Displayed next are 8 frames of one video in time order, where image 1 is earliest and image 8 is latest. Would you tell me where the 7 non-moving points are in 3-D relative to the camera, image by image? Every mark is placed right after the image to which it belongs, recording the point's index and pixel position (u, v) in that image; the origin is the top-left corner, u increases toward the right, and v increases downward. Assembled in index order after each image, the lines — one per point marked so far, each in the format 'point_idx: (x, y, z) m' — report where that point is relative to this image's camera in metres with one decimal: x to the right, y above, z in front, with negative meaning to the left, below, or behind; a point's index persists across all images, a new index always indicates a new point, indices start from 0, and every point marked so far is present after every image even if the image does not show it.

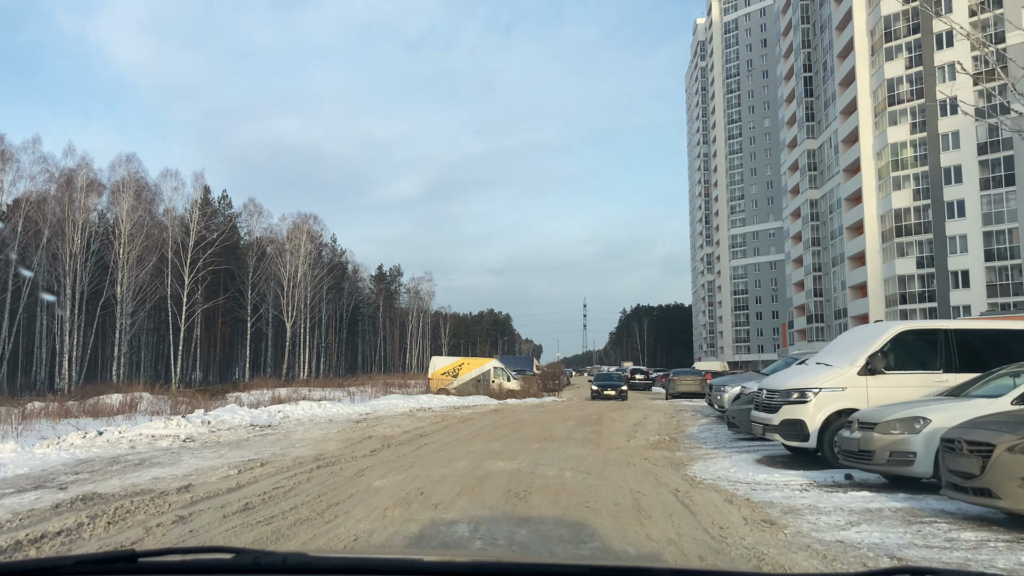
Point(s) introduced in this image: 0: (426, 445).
0: (-1.3, -2.5, +11.1) m
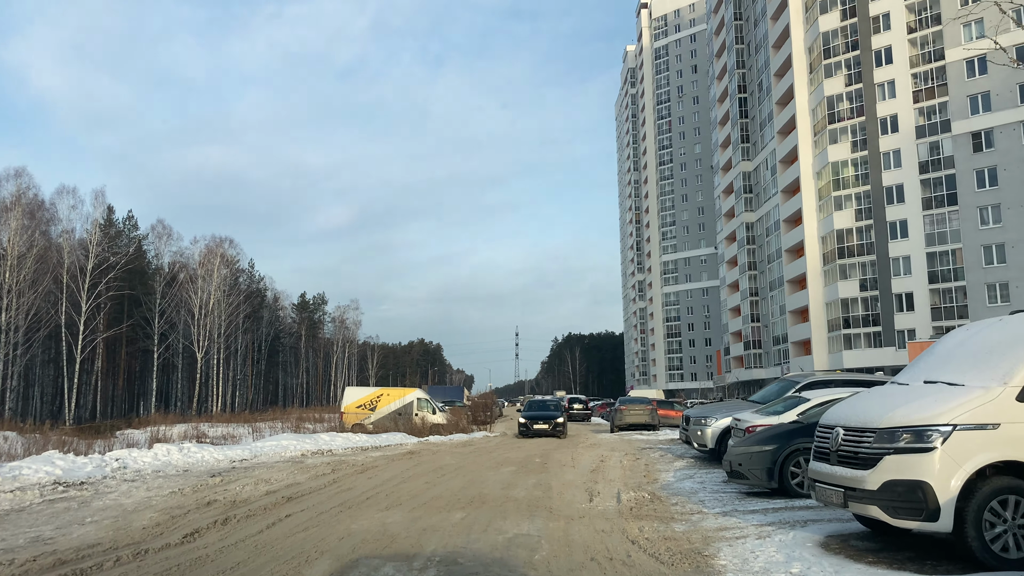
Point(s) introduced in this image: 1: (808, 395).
0: (-2.2, -2.4, +7.3) m
1: (+4.0, -1.4, +9.7) m
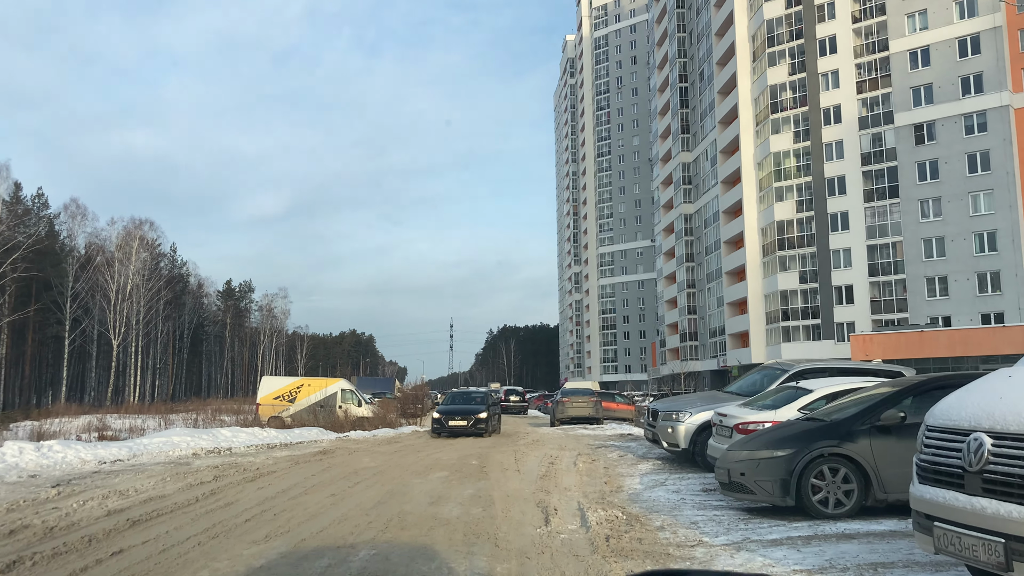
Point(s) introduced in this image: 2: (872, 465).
0: (-2.7, -1.9, +5.0) m
1: (+3.3, -1.1, +8.0) m
2: (+3.1, -1.5, +6.0) m
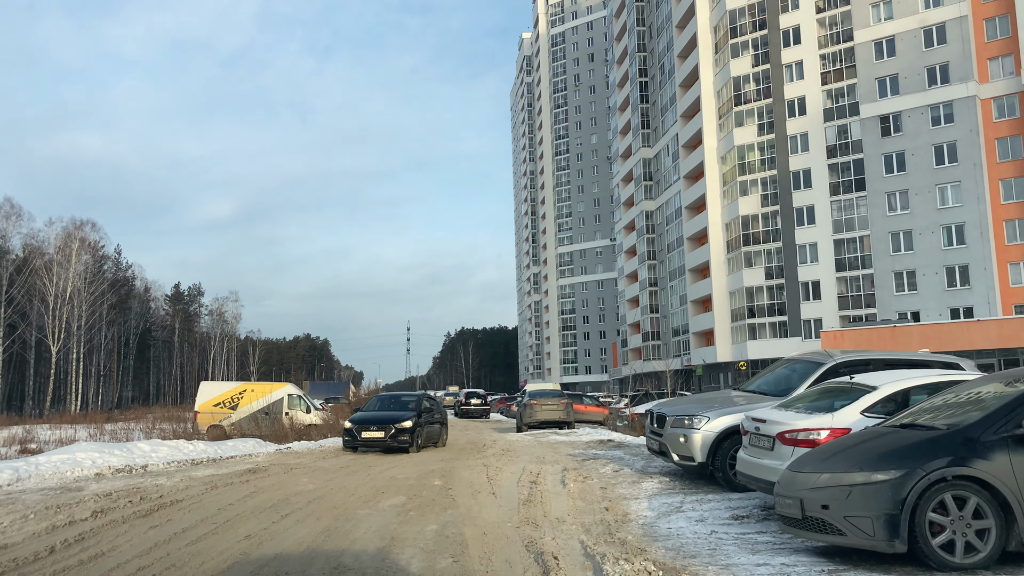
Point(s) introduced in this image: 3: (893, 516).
0: (-2.7, -1.7, +2.9) m
1: (+3.0, -0.8, +6.3) m
2: (+3.0, -1.2, +4.3) m
3: (+2.1, -1.3, +4.1) m
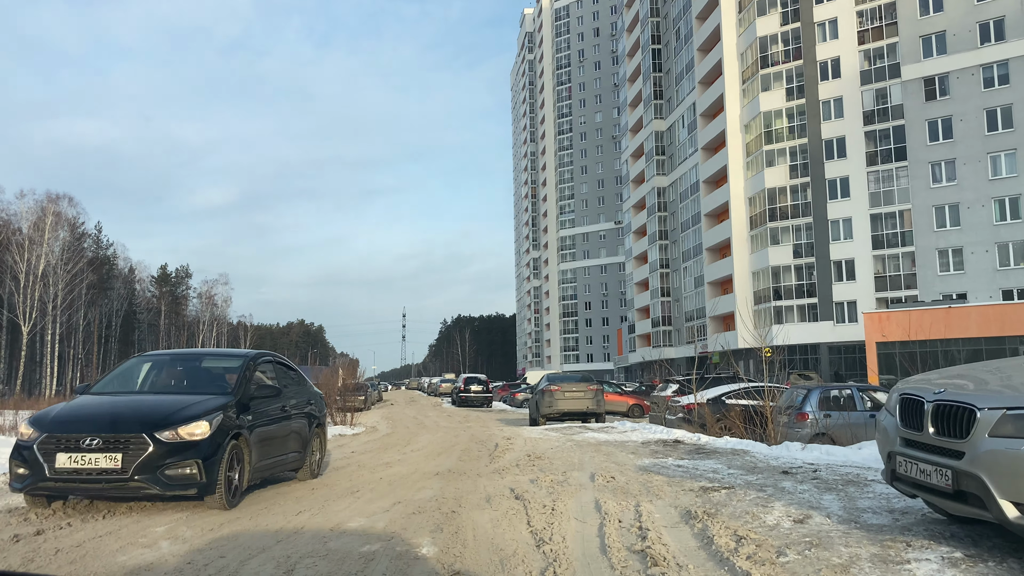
0: (-2.3, -0.9, -1.4) m
1: (+3.5, 0.0, +2.0) m
2: (+3.4, -0.5, 0.0) m
3: (+2.6, -0.5, -0.2) m
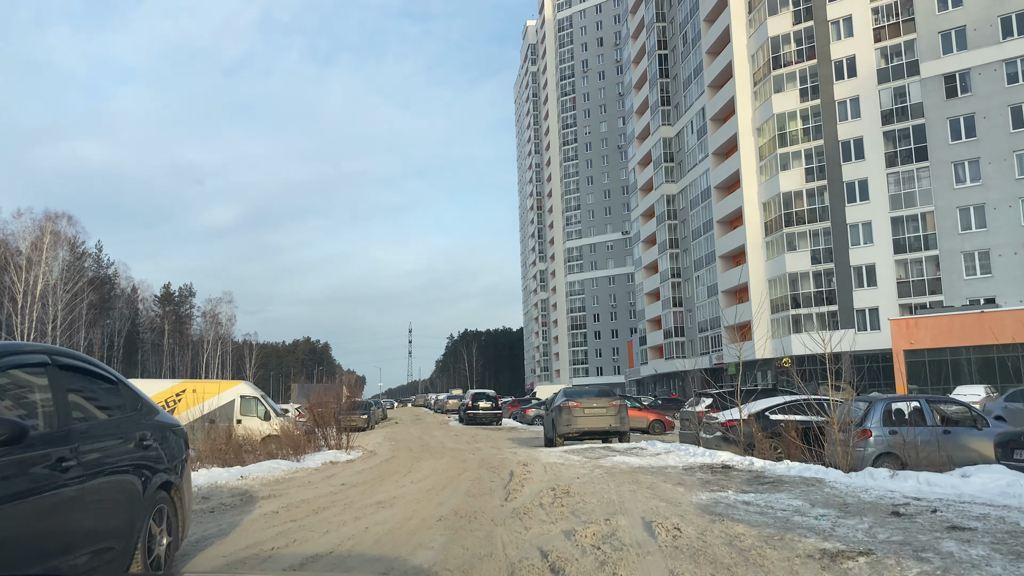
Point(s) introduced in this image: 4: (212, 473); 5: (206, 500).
0: (-2.2, -0.7, -2.9) m
1: (+3.6, +0.2, +0.5) m
2: (+3.5, -0.2, -1.5) m
3: (+2.7, -0.3, -1.7) m
4: (-3.9, -2.4, +9.1) m
5: (-3.1, -2.1, +7.1) m
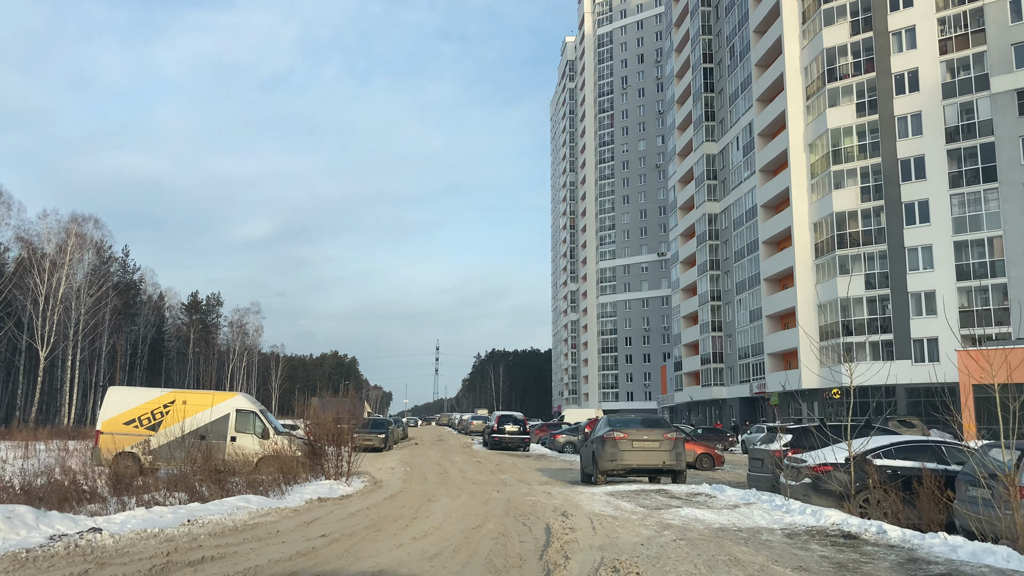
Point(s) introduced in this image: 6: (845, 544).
0: (-2.3, -0.2, -5.0) m
1: (+3.7, +0.4, -1.9) m
2: (+3.5, 0.0, -3.9) m
3: (+2.7, 0.0, -4.1) m
4: (-3.5, -2.2, +7.0) m
5: (-2.8, -1.9, +4.9) m
6: (+2.7, -2.1, +6.0) m
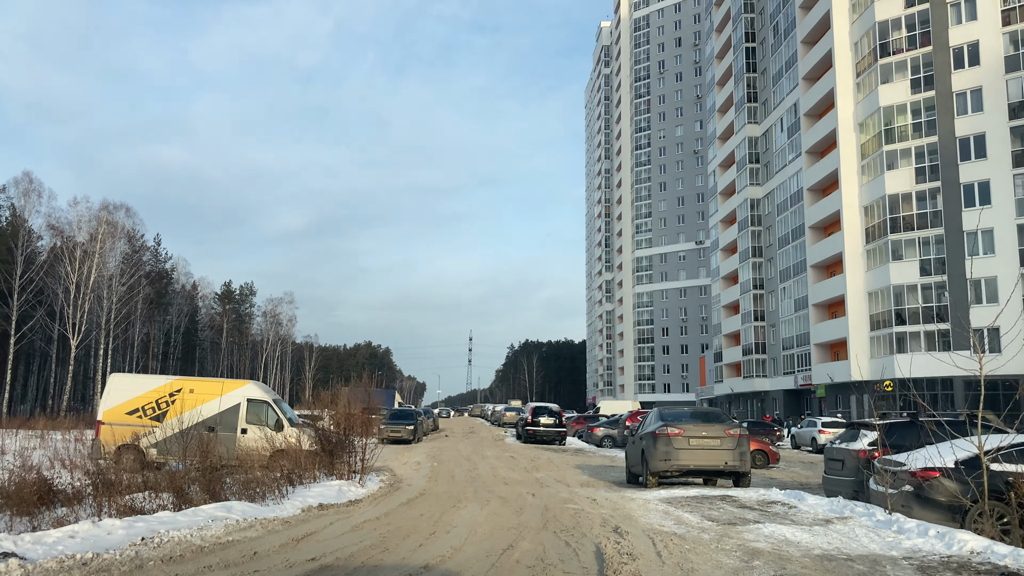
0: (-2.5, -0.1, -6.4) m
1: (+3.6, +0.6, -3.6) m
2: (+3.3, +0.2, -5.6) m
3: (+2.4, +0.2, -5.7) m
4: (-3.2, -1.9, +5.6) m
5: (-2.6, -1.6, +3.6) m
6: (+3.0, -1.8, +4.3) m
